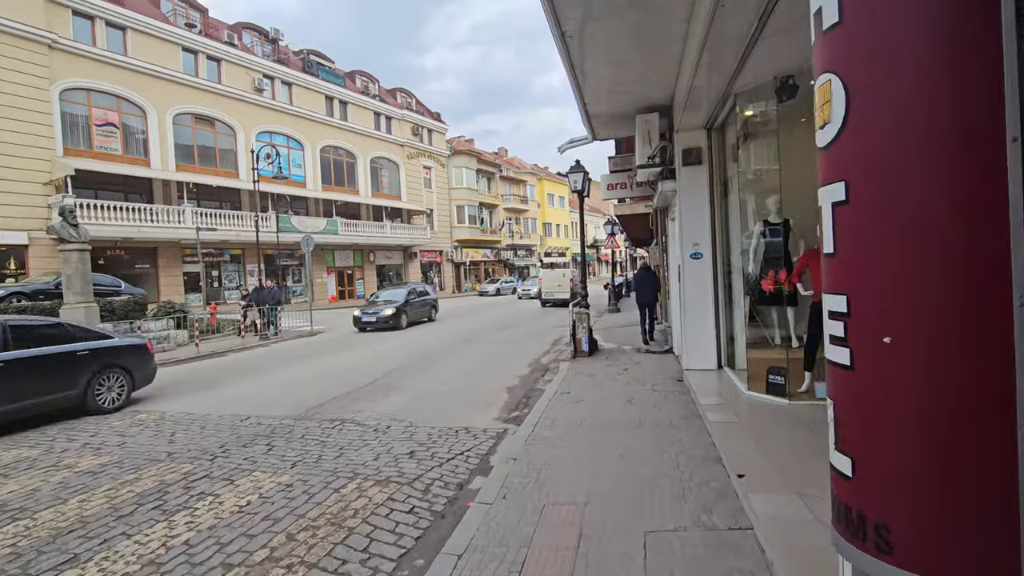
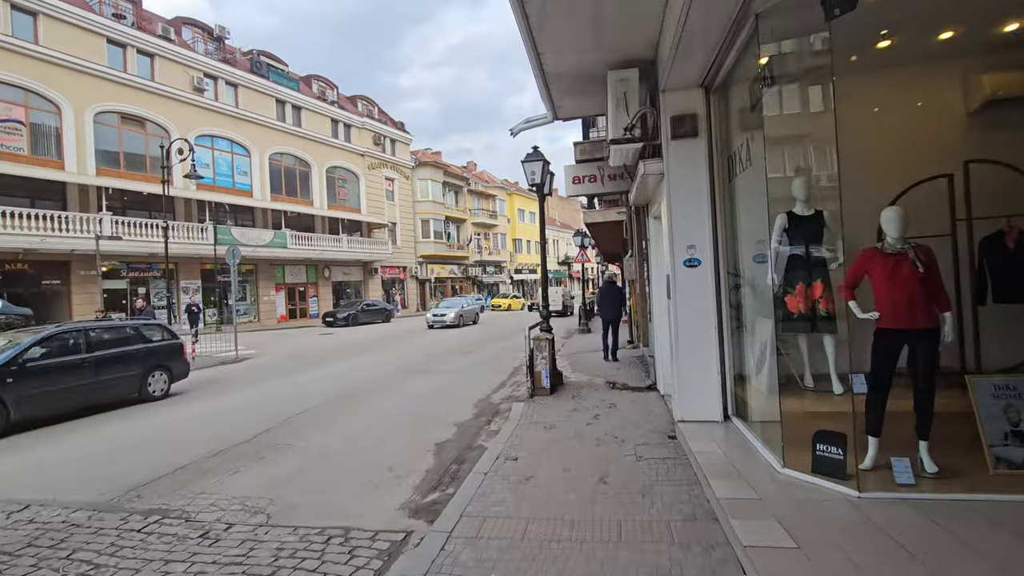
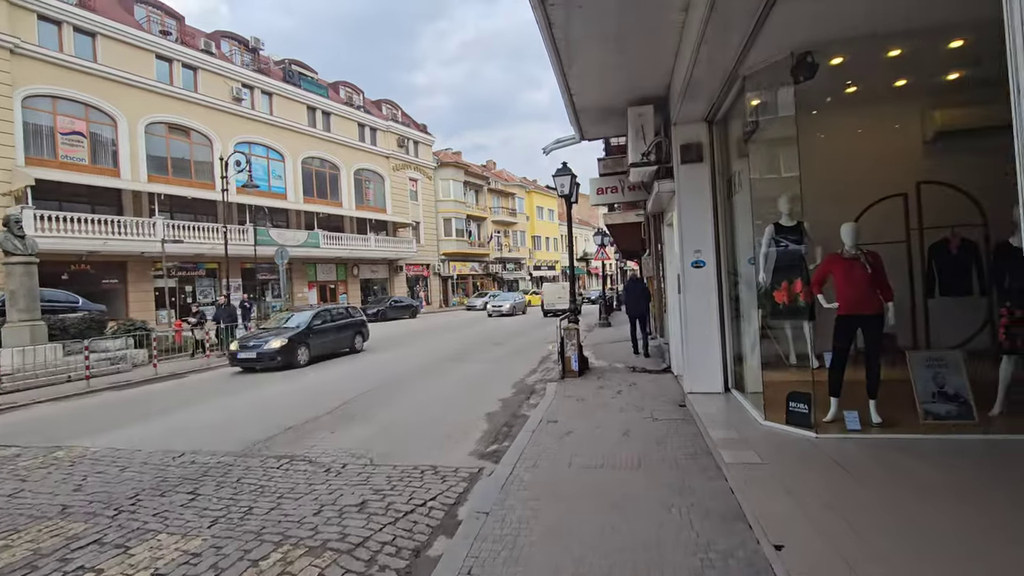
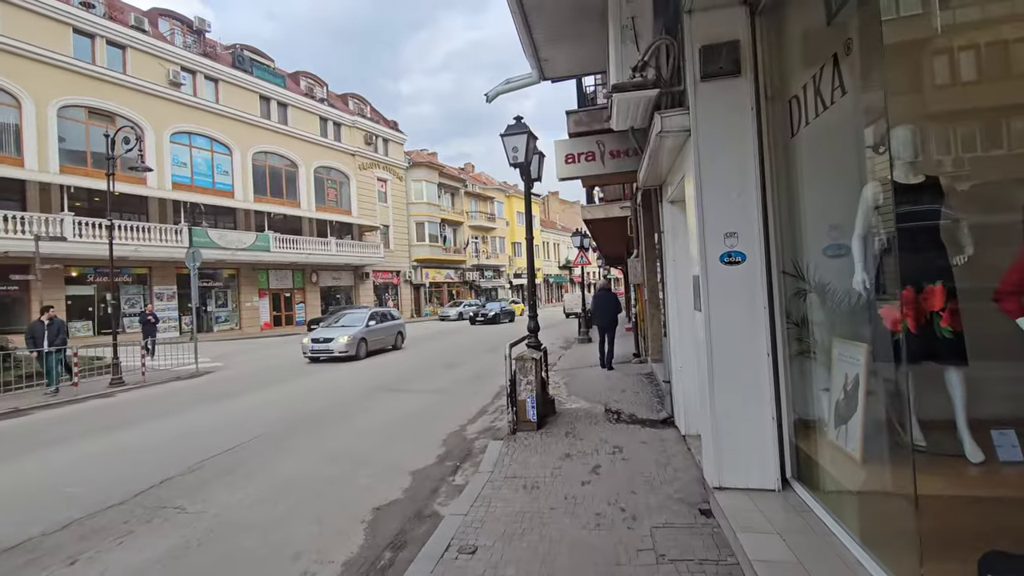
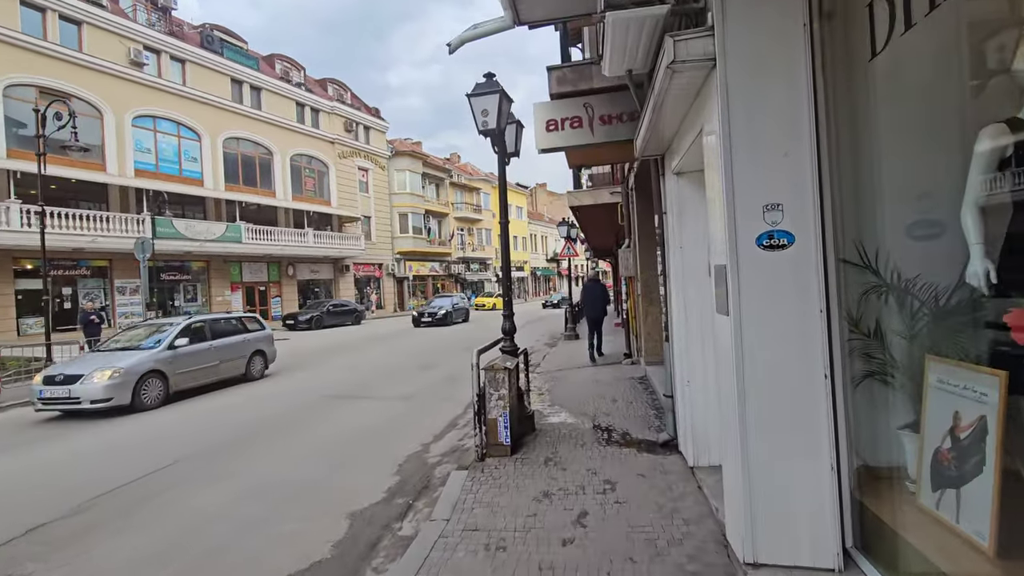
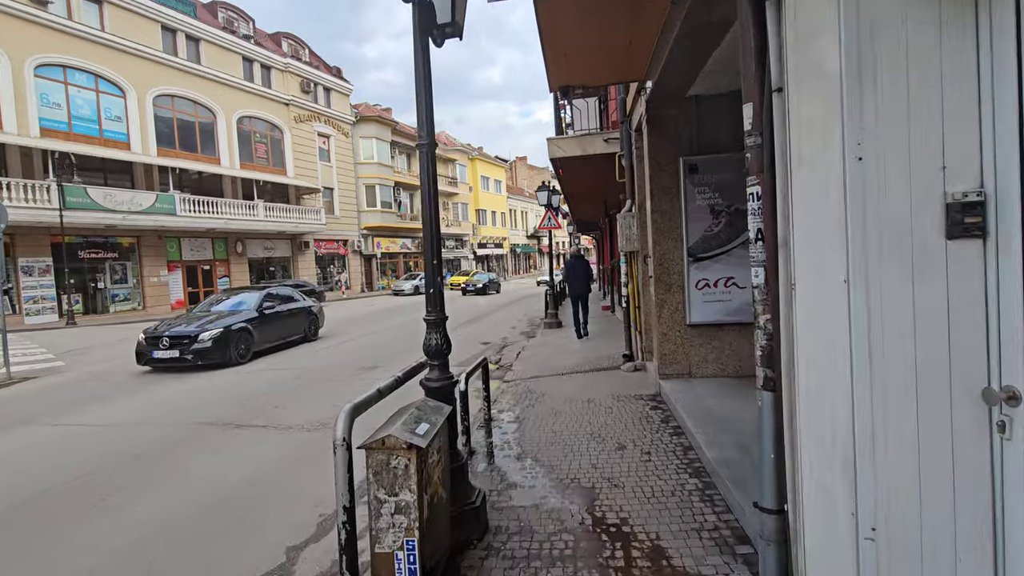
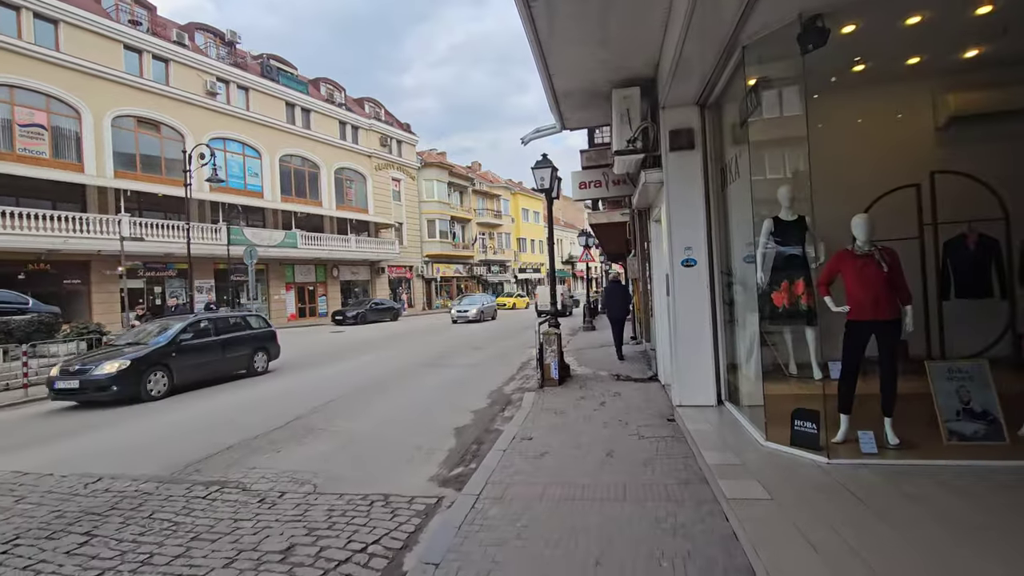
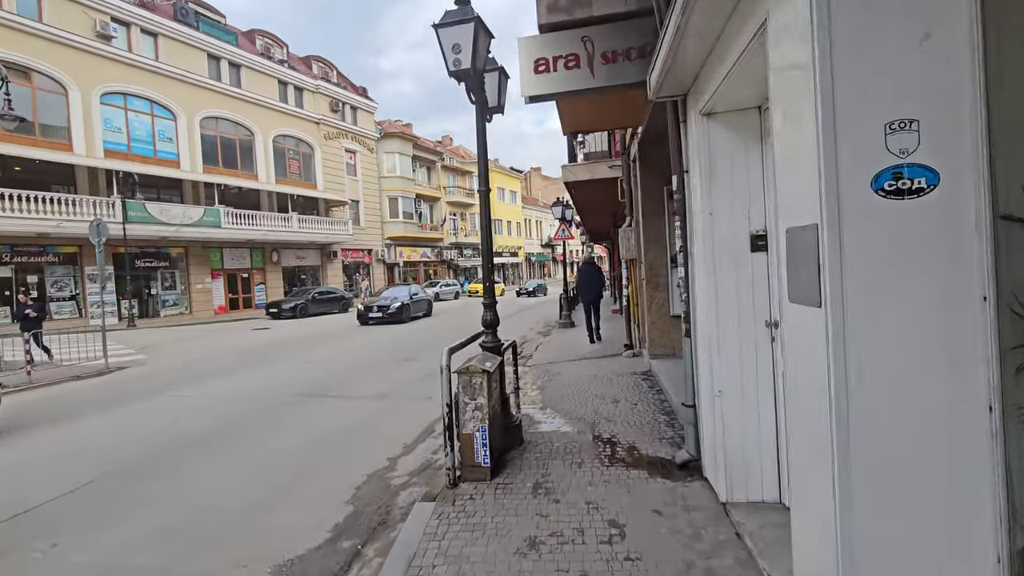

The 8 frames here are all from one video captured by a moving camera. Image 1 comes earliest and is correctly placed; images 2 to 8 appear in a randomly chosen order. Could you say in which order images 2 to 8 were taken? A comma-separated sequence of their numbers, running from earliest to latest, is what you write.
3, 7, 2, 4, 5, 8, 6
